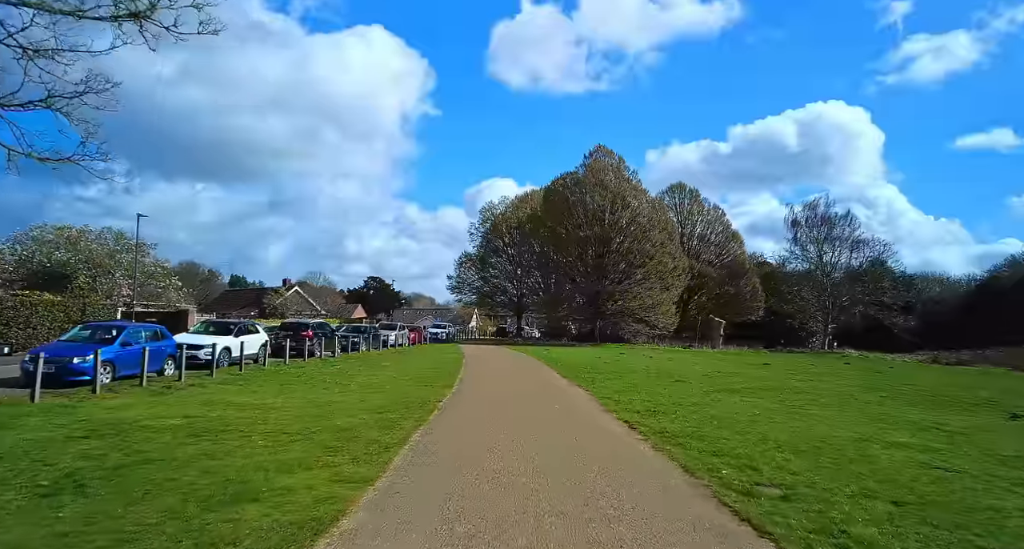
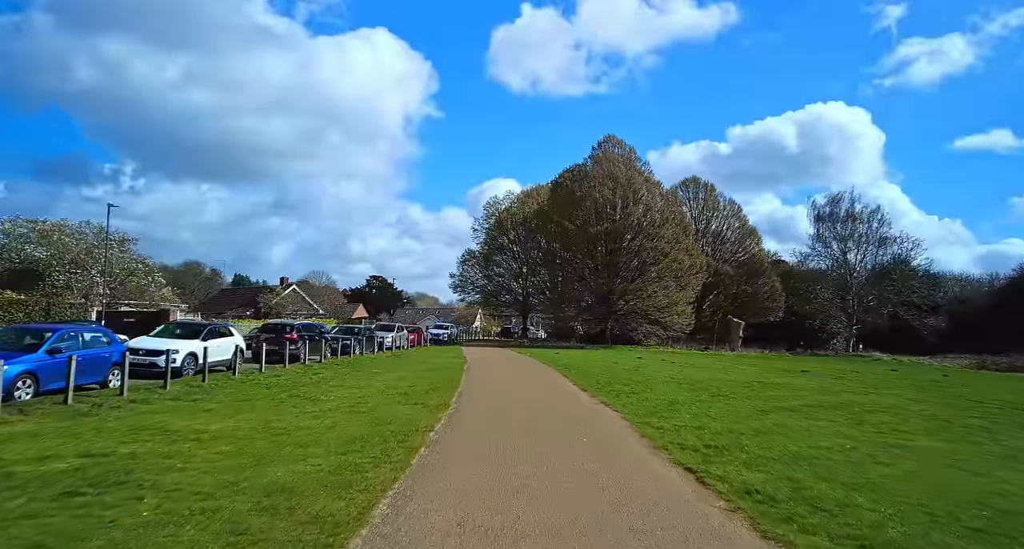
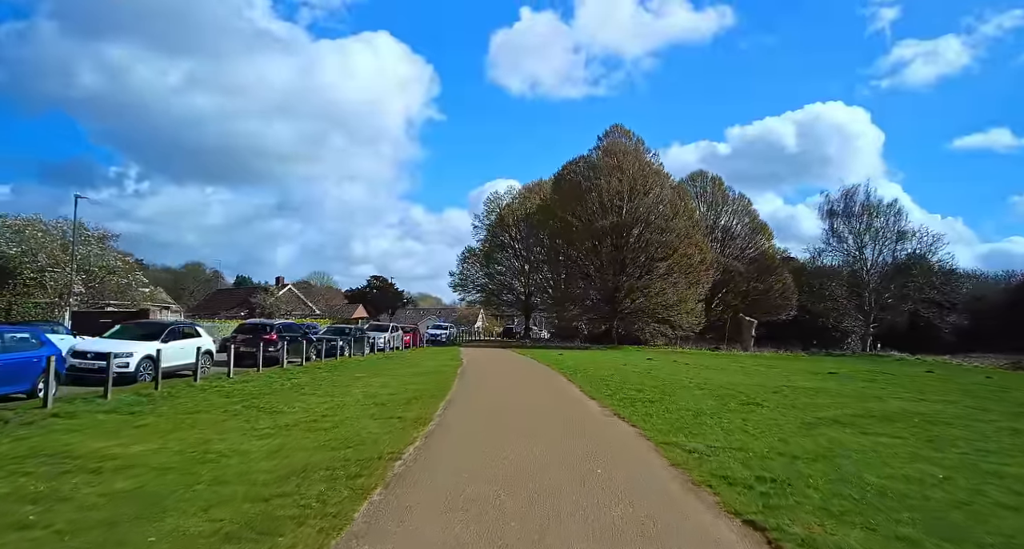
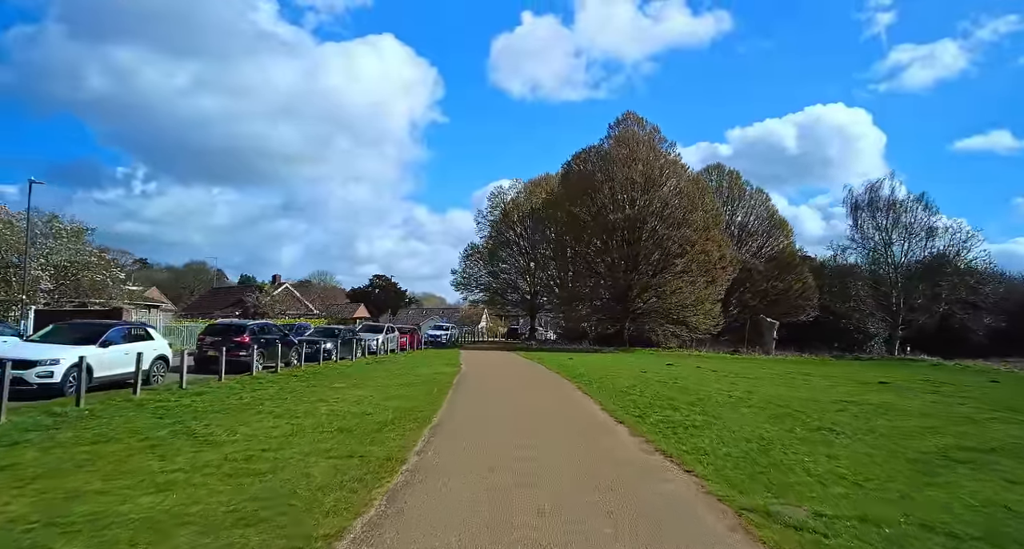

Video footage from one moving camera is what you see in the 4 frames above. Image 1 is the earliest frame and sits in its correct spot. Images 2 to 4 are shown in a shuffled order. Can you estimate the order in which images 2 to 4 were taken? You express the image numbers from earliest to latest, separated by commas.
2, 3, 4
